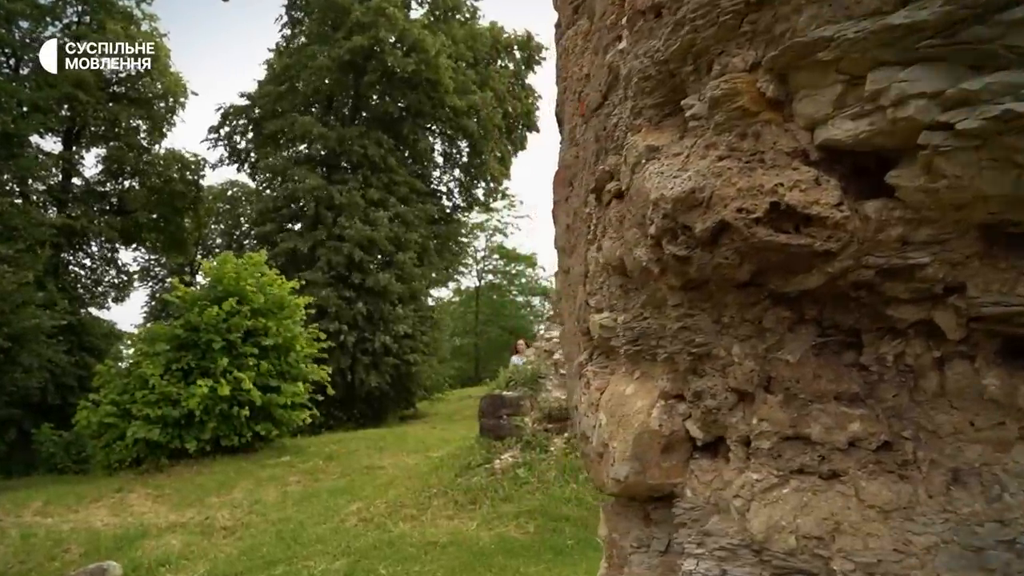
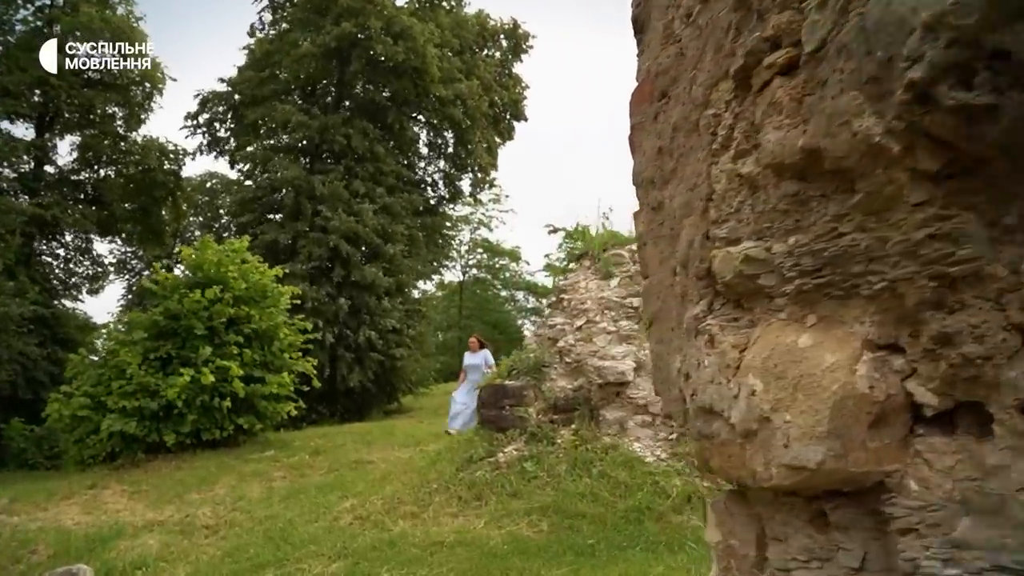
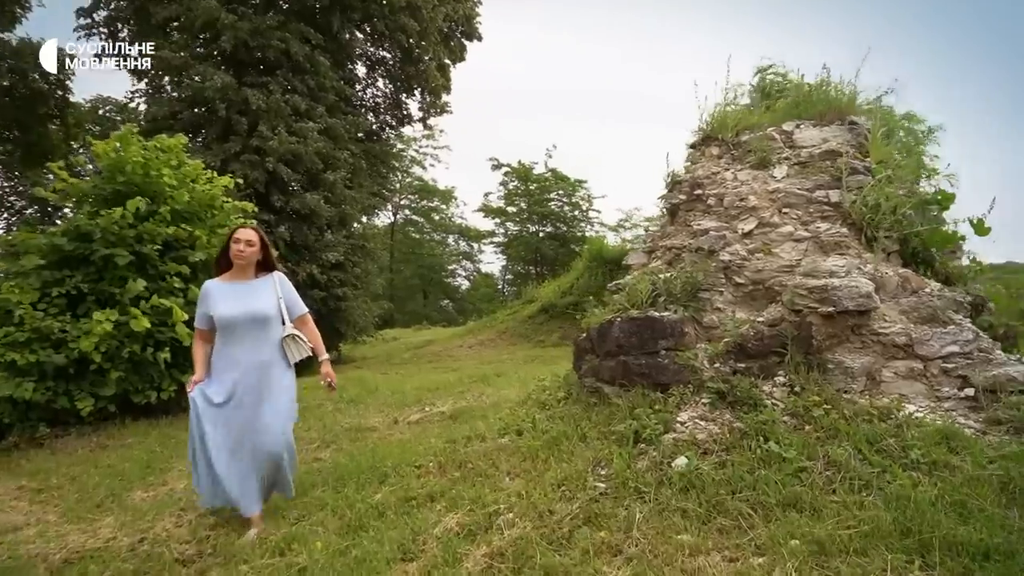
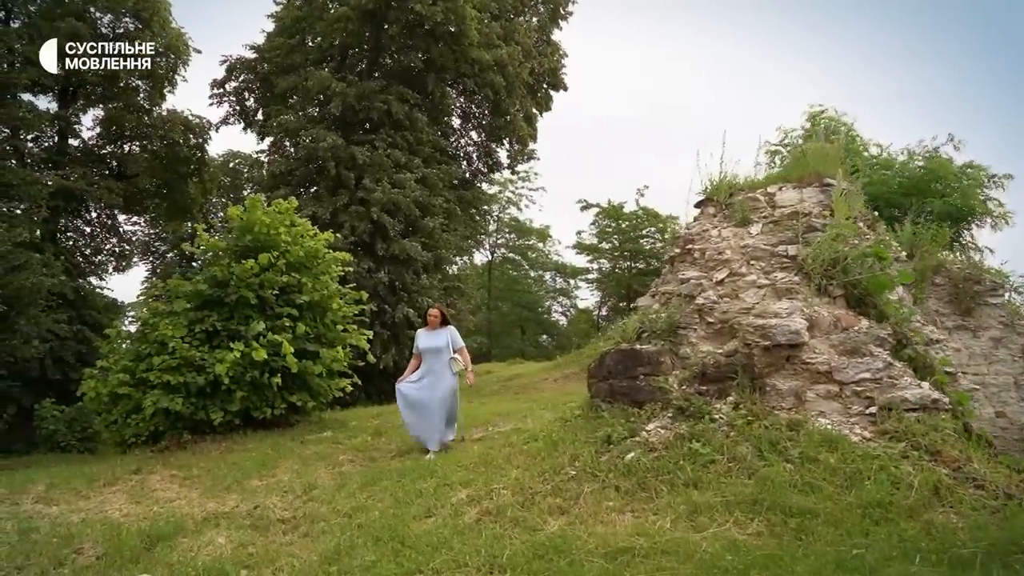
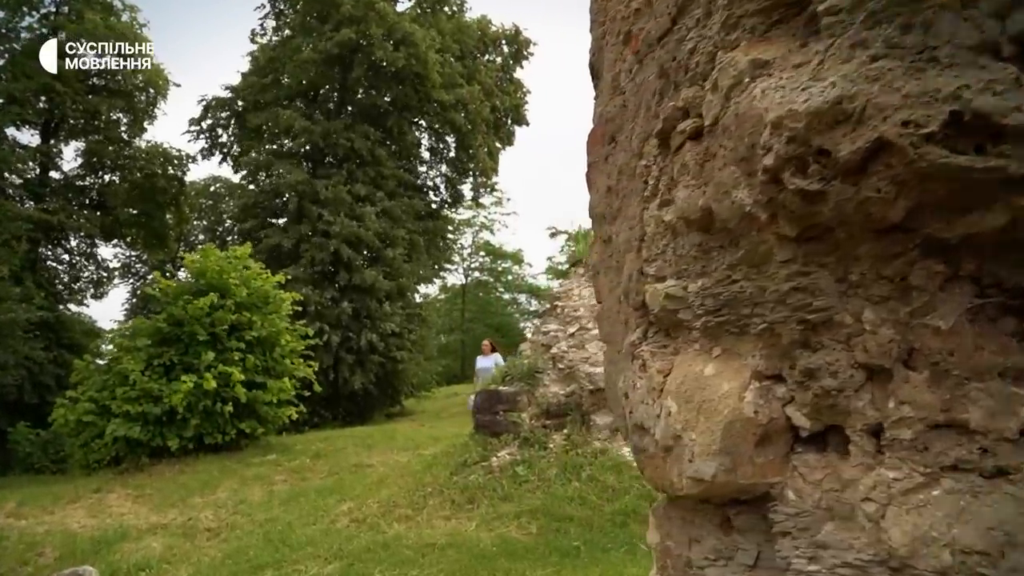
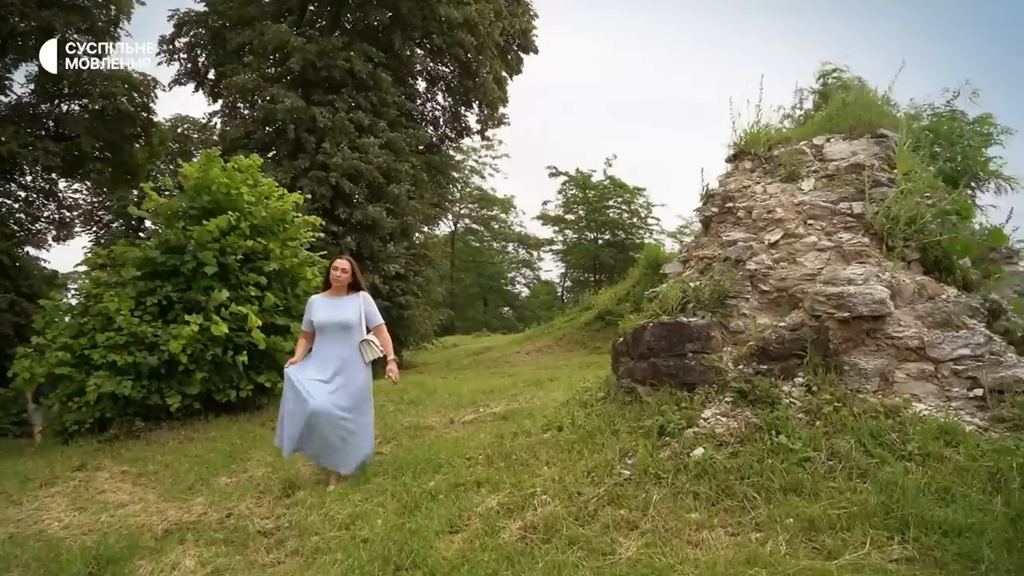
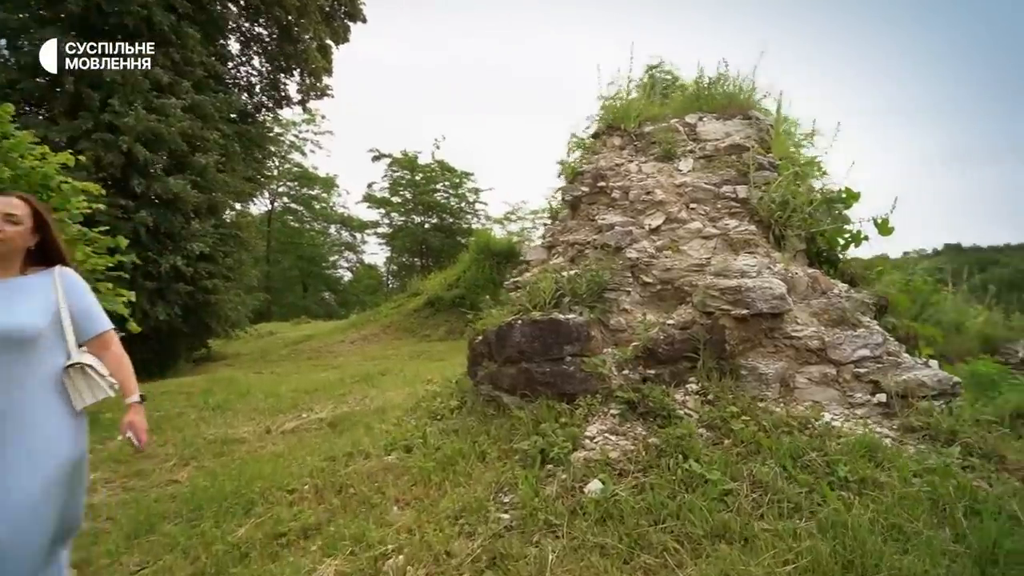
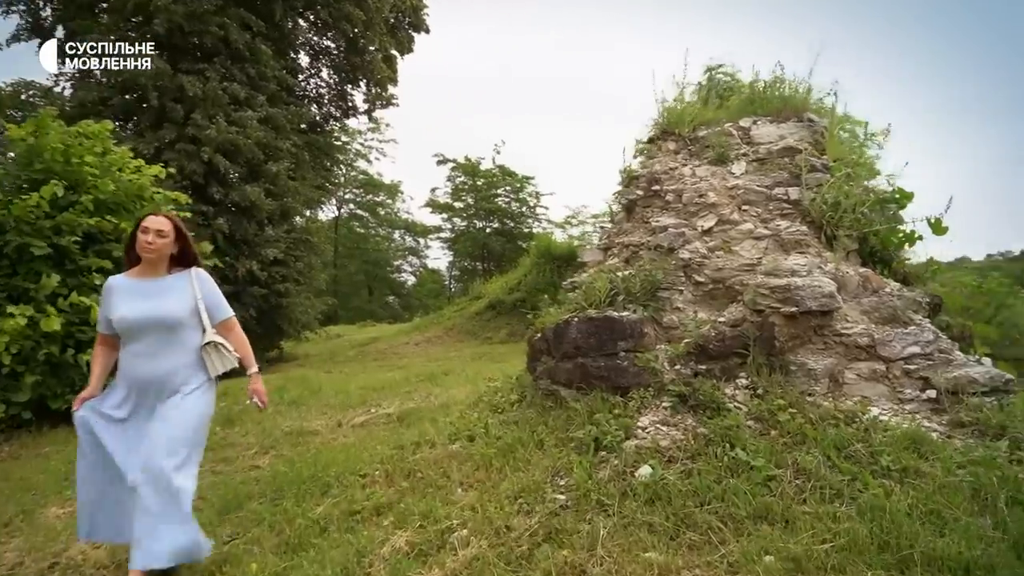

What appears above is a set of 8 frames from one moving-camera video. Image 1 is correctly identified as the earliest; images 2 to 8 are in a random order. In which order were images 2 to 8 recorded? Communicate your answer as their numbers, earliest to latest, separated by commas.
5, 2, 4, 6, 3, 8, 7
